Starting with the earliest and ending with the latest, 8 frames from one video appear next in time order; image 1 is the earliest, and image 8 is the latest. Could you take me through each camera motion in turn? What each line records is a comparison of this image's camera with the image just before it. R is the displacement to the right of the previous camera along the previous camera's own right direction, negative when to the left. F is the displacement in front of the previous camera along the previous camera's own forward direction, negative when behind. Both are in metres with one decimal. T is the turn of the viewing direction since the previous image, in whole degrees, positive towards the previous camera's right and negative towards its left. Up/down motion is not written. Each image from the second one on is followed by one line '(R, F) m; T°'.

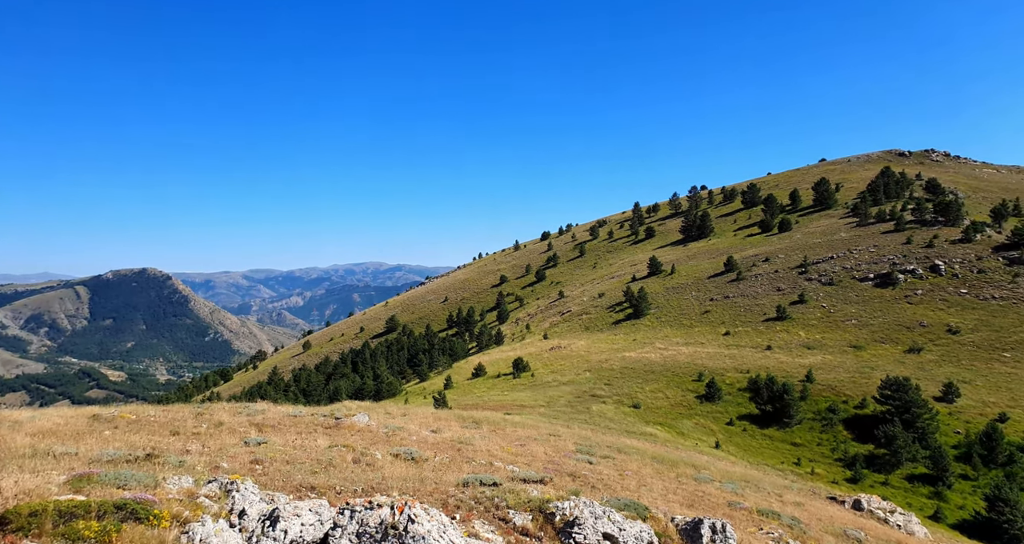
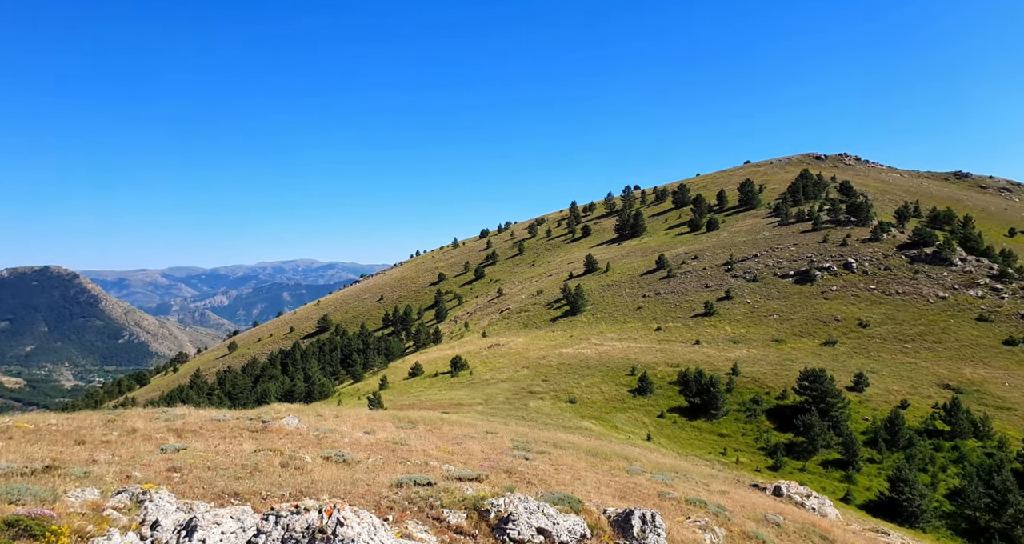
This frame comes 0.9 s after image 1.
(+0.1, -0.3) m; +5°
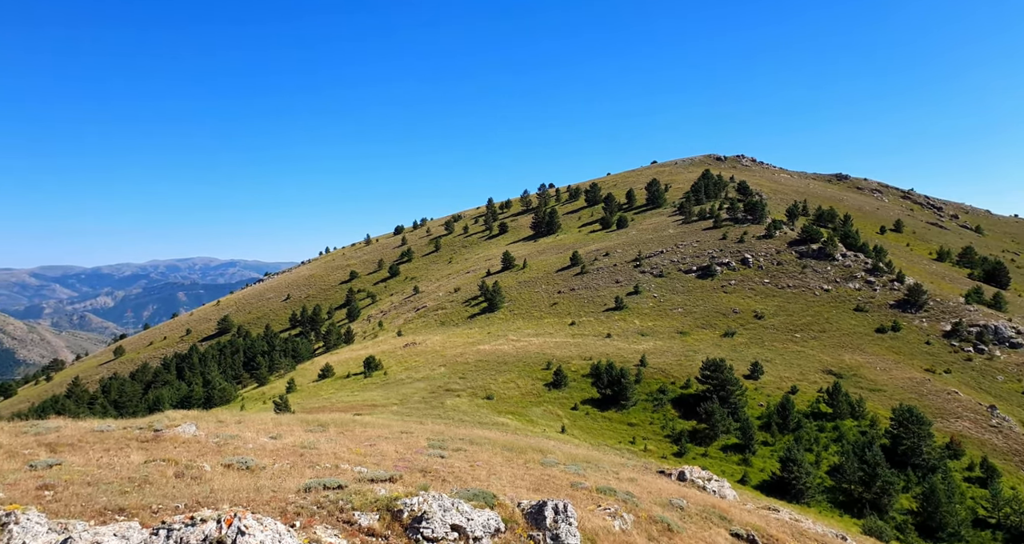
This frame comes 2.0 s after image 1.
(+0.1, -0.2) m; +7°
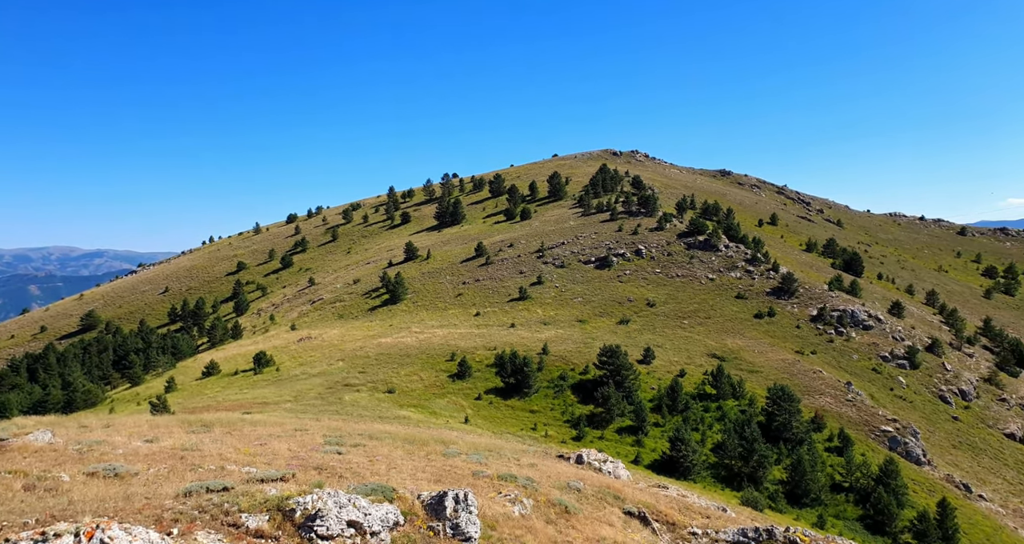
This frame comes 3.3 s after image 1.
(+0.2, 0.0) m; +7°
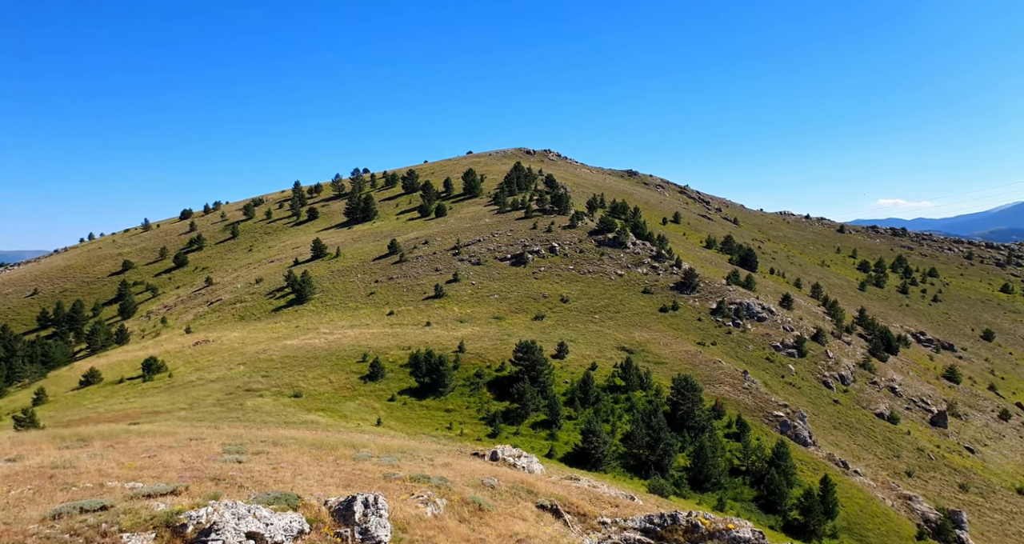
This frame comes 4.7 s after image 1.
(+0.2, +0.3) m; +6°
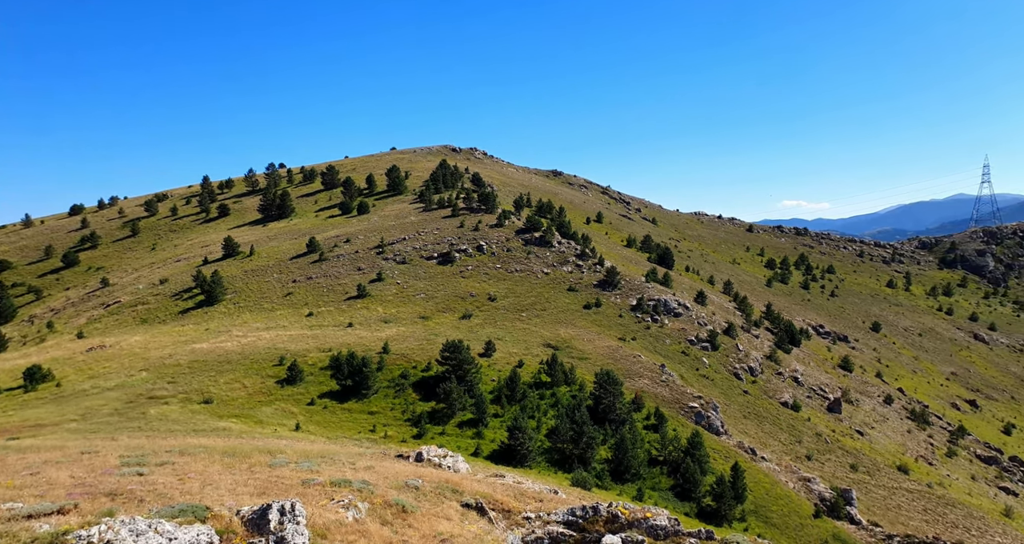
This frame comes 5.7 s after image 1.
(+0.1, +0.7) m; +6°
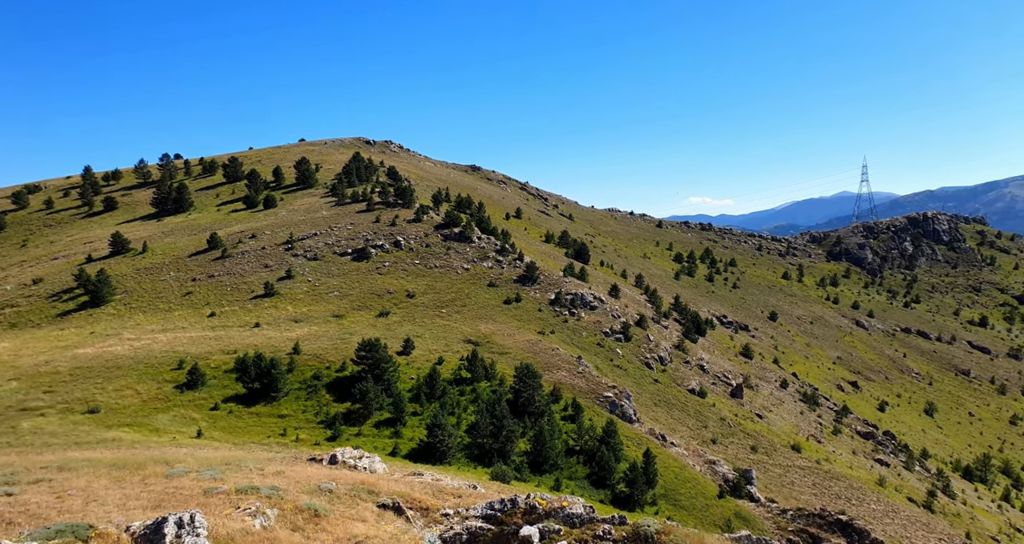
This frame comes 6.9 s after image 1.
(+0.2, +1.0) m; +6°
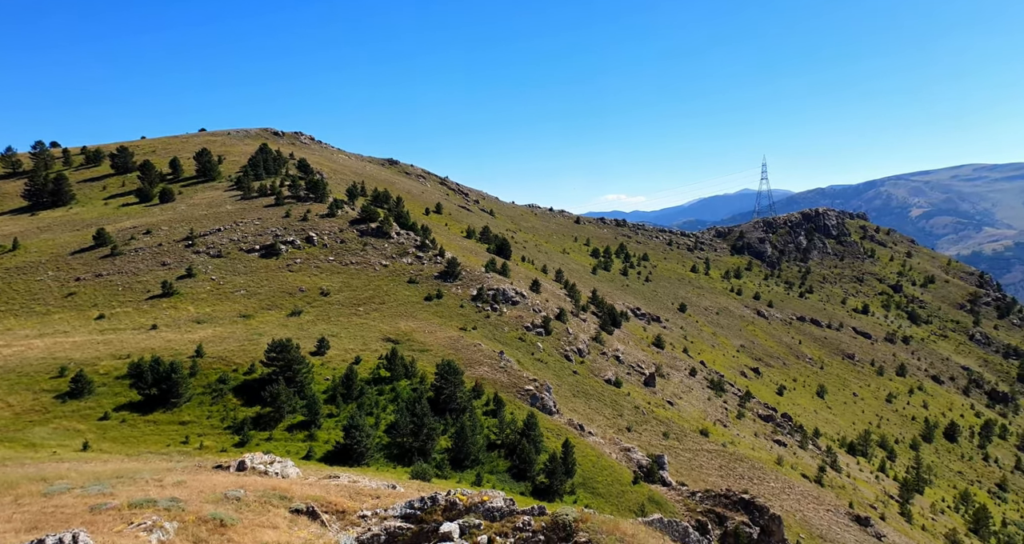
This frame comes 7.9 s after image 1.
(+0.2, +1.2) m; +6°
